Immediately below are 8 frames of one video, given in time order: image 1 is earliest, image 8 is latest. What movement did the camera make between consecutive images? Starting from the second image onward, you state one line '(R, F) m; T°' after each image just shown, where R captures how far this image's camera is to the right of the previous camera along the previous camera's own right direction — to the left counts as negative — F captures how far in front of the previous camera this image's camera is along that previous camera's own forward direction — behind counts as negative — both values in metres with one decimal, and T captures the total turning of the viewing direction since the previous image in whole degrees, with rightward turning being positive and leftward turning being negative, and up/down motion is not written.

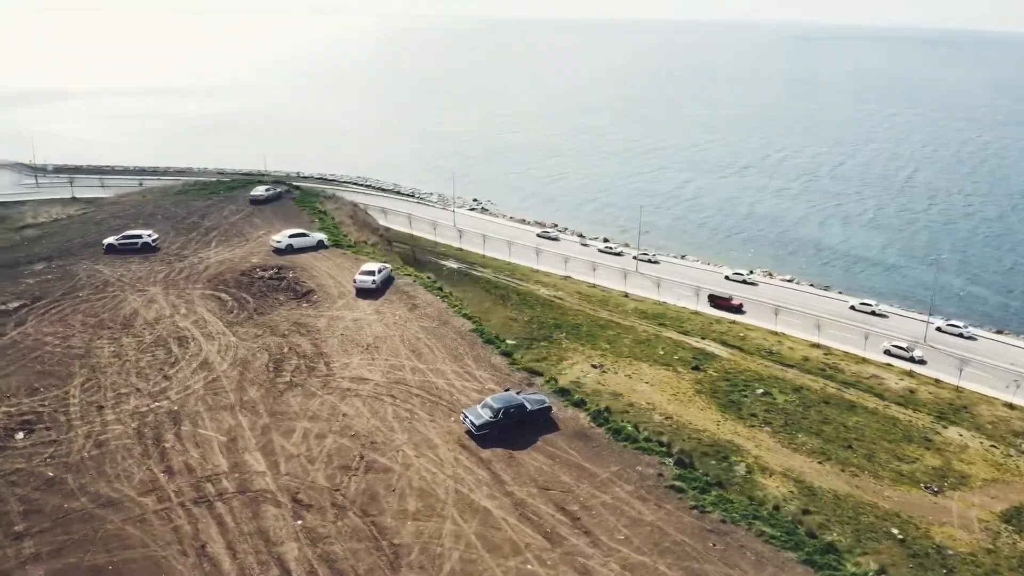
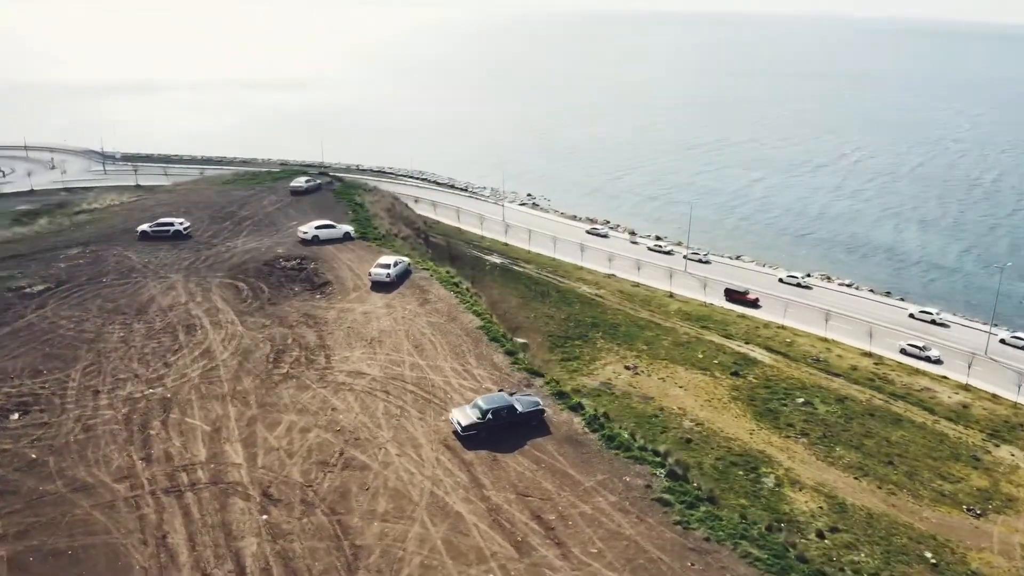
(+2.5, +0.9) m; -5°
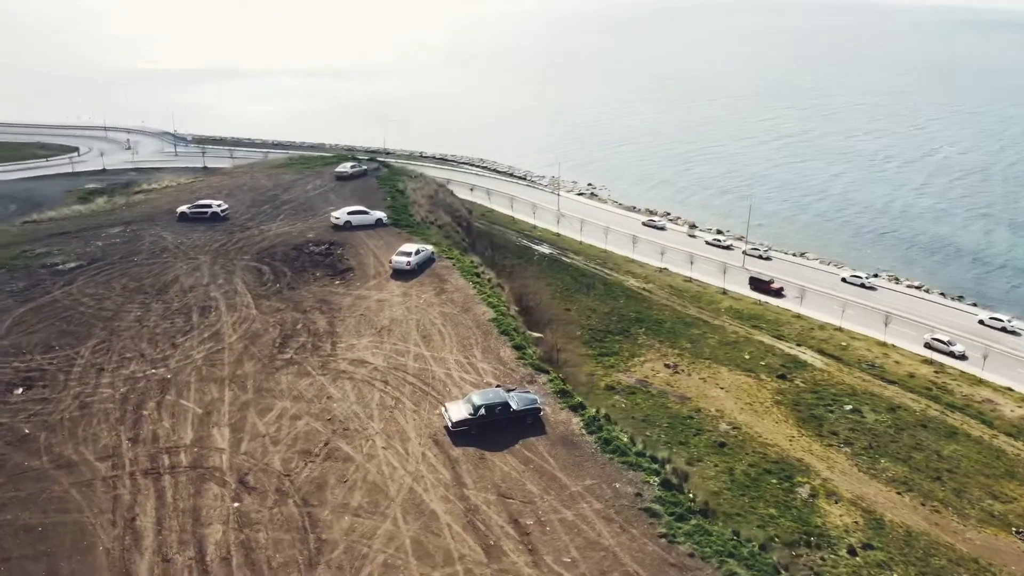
(+2.4, +1.0) m; -5°
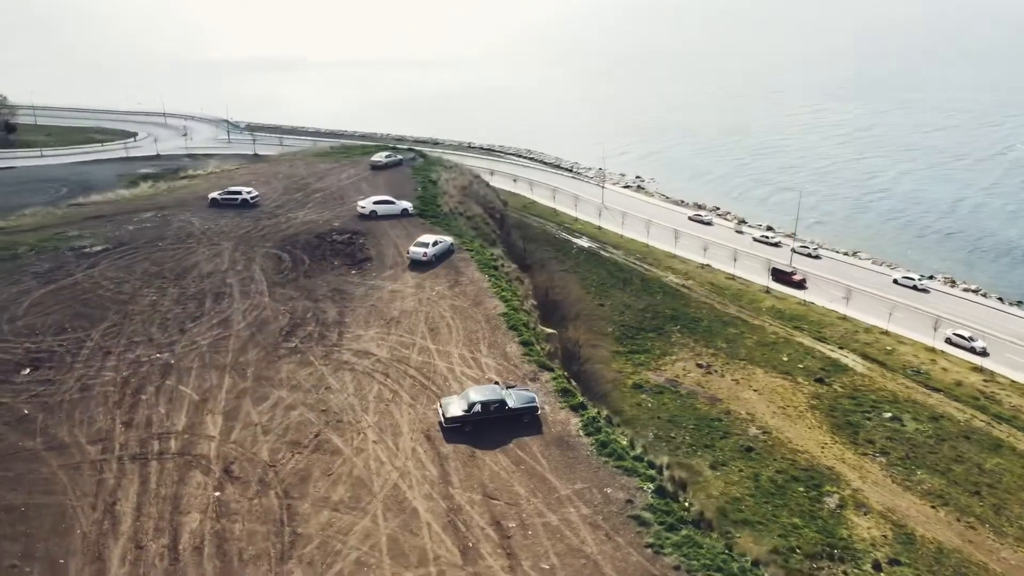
(+1.8, +0.8) m; -4°
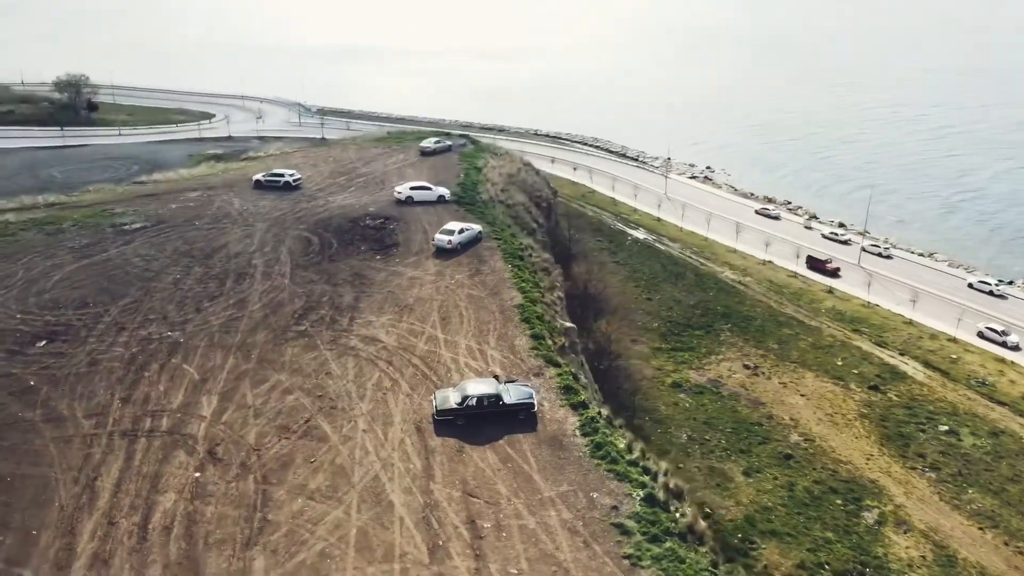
(+2.4, +0.9) m; -5°
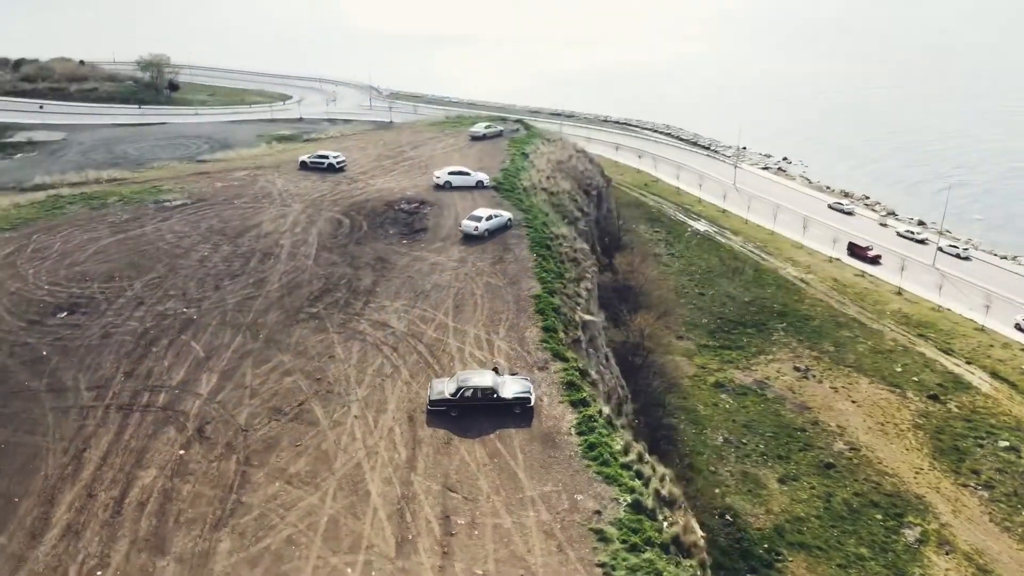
(+2.3, +0.9) m; -6°
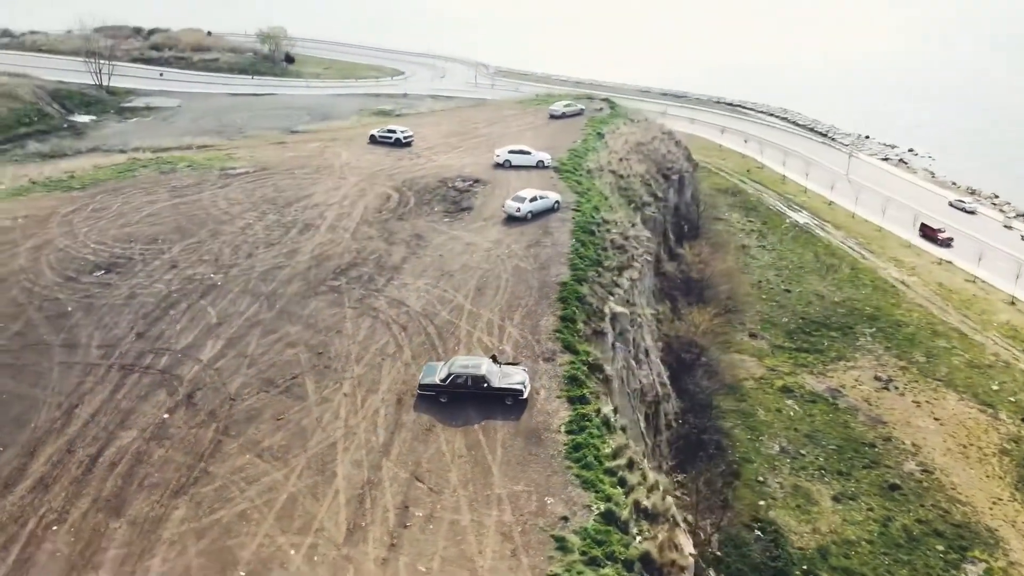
(+3.3, +1.4) m; -8°
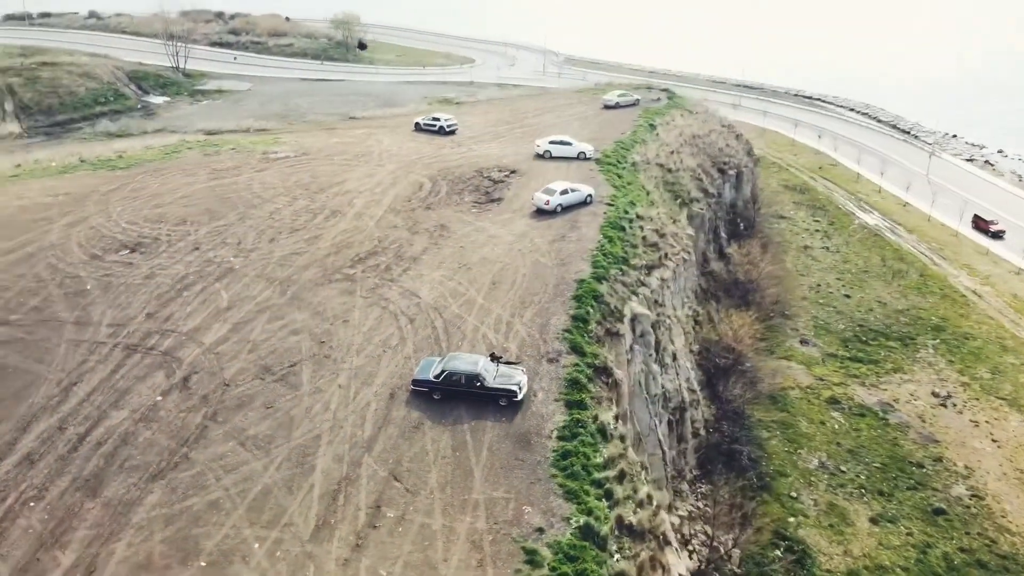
(+2.1, +1.0) m; -5°
